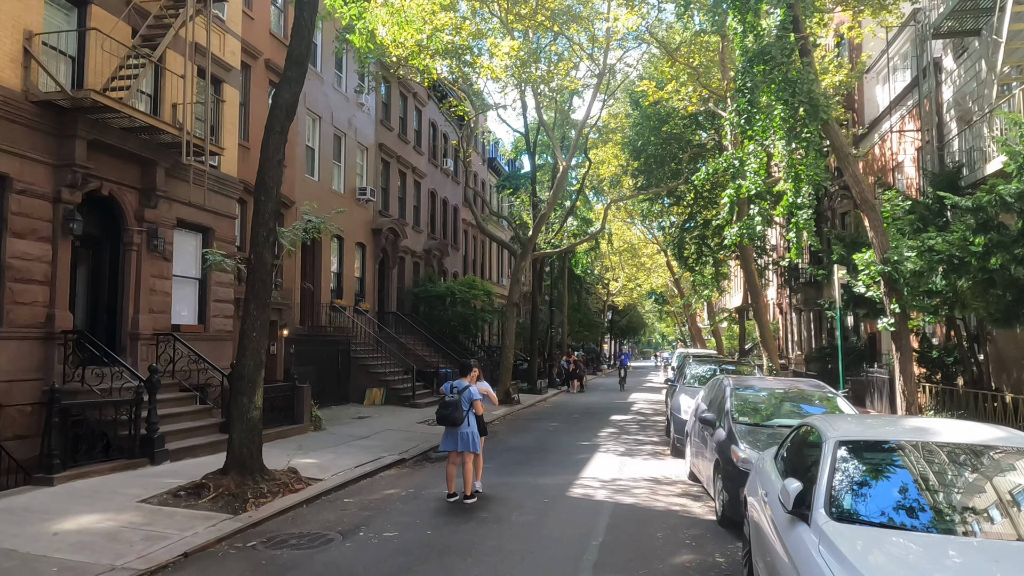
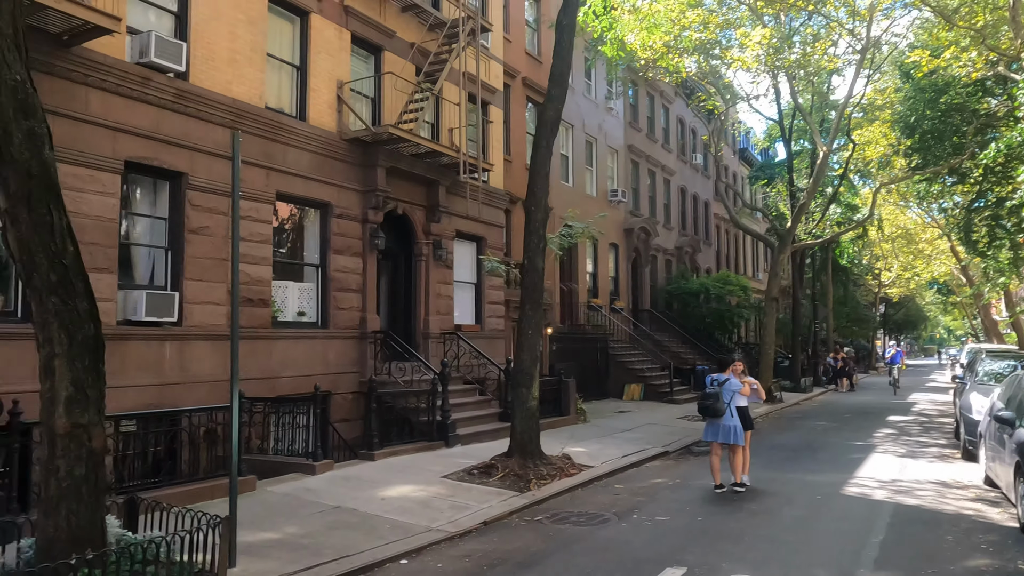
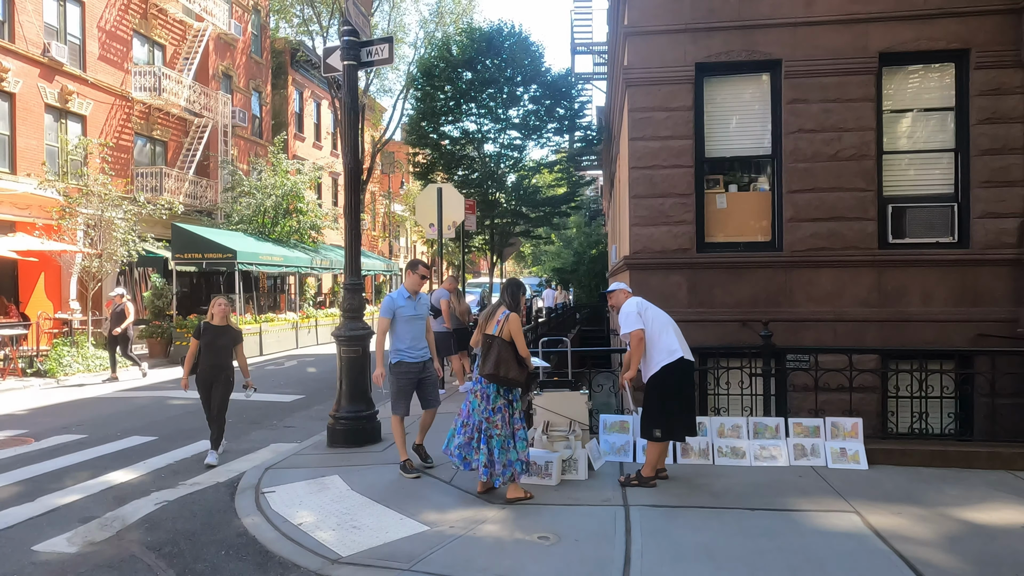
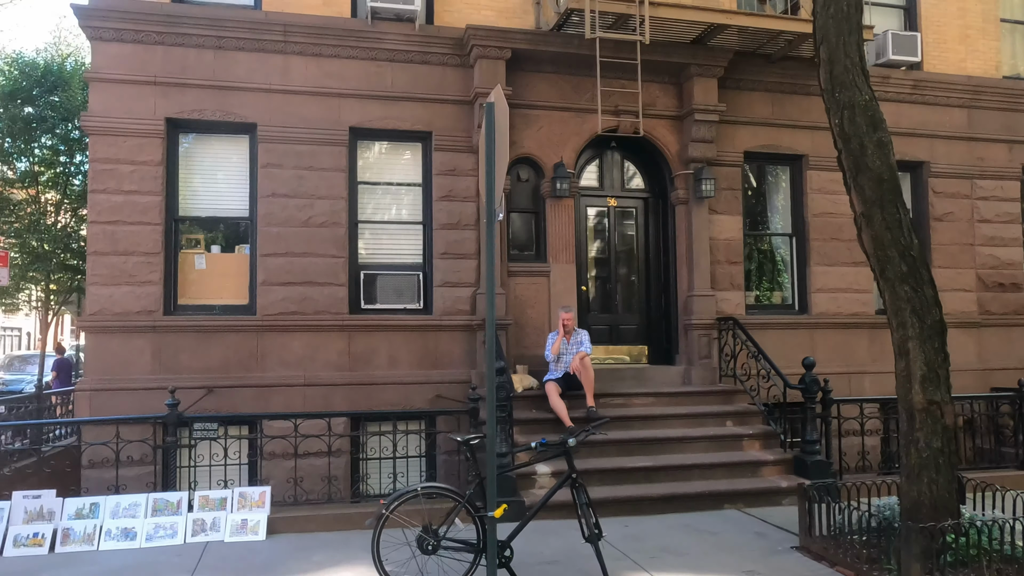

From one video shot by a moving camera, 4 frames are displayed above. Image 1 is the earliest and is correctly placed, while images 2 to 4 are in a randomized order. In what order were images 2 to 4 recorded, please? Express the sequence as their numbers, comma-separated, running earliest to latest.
2, 4, 3
